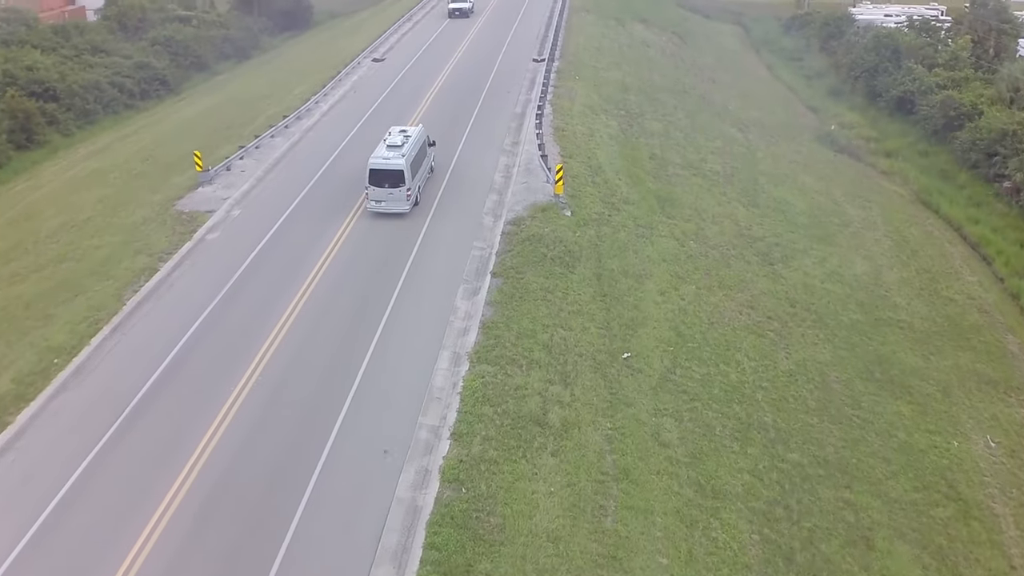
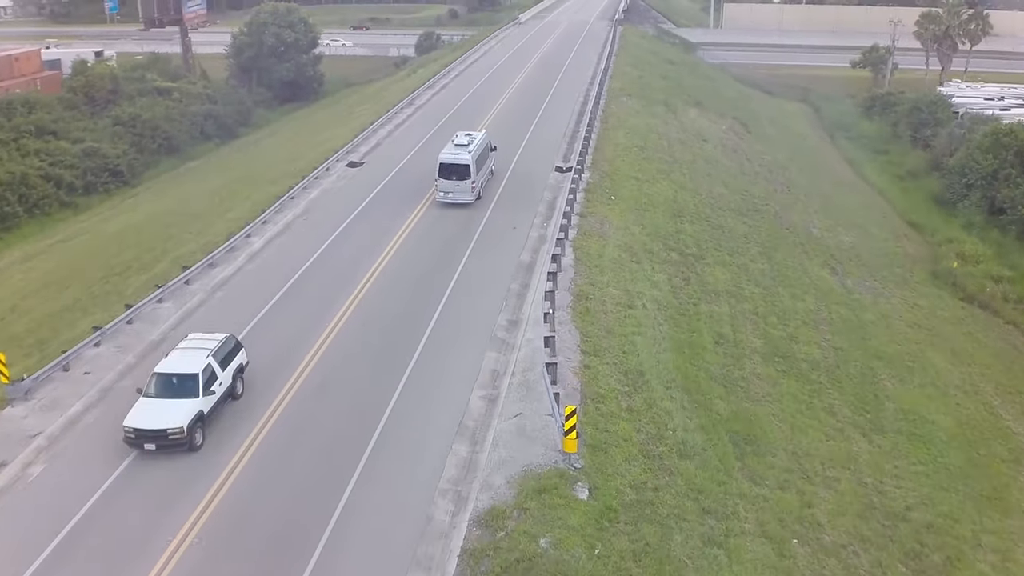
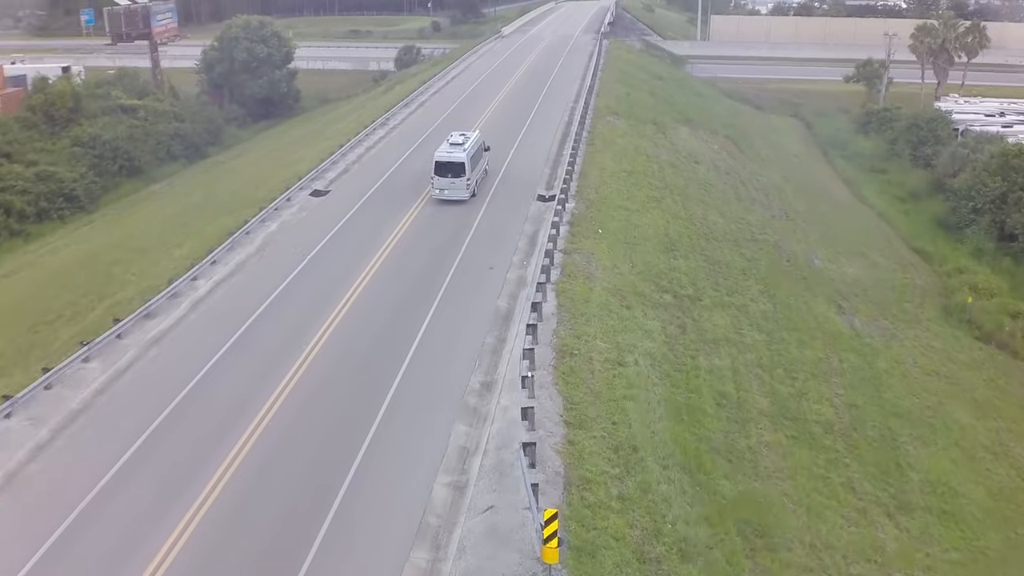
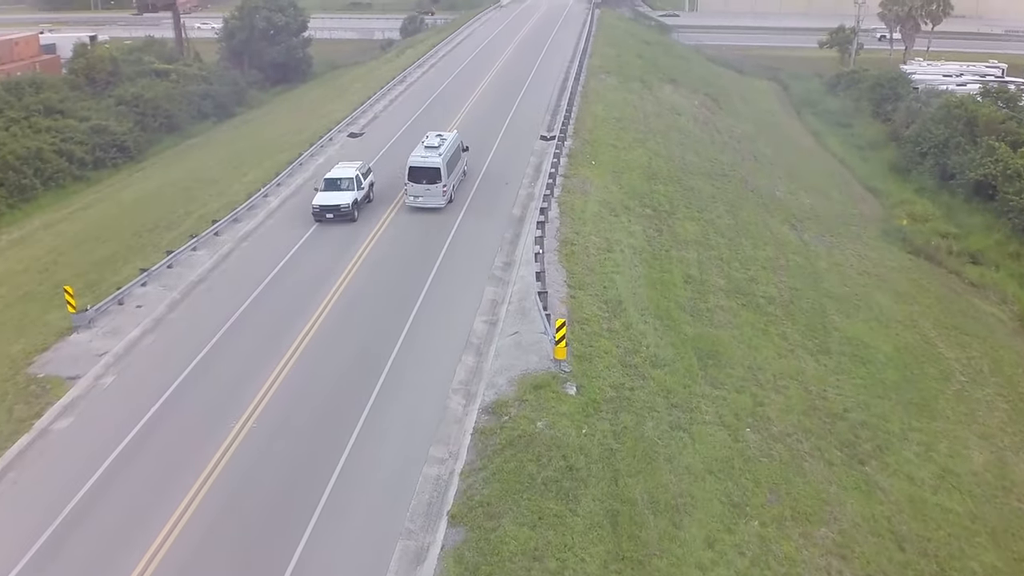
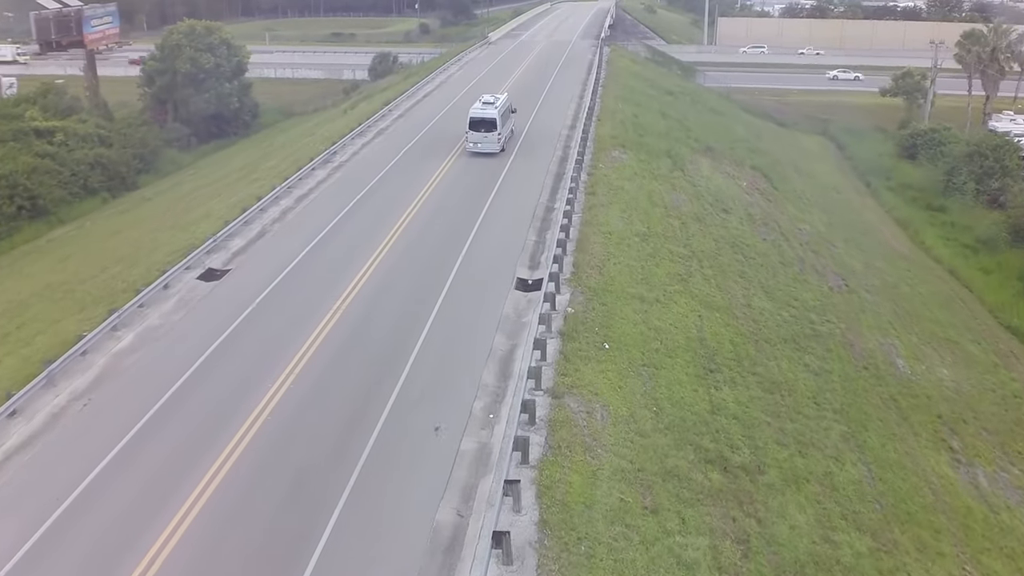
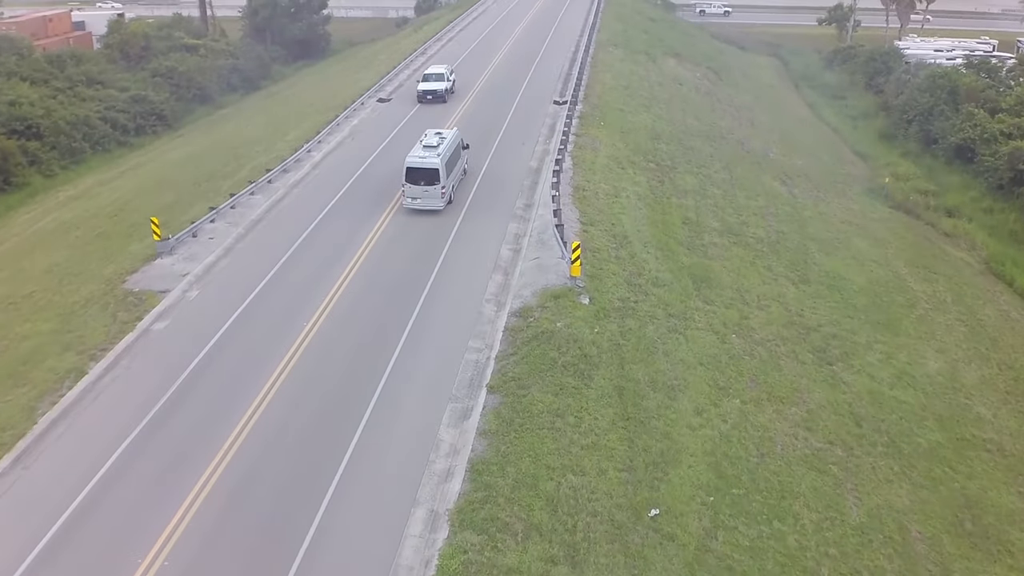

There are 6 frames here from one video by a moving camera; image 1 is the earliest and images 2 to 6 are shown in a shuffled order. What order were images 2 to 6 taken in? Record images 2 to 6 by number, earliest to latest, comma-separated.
6, 4, 2, 3, 5
